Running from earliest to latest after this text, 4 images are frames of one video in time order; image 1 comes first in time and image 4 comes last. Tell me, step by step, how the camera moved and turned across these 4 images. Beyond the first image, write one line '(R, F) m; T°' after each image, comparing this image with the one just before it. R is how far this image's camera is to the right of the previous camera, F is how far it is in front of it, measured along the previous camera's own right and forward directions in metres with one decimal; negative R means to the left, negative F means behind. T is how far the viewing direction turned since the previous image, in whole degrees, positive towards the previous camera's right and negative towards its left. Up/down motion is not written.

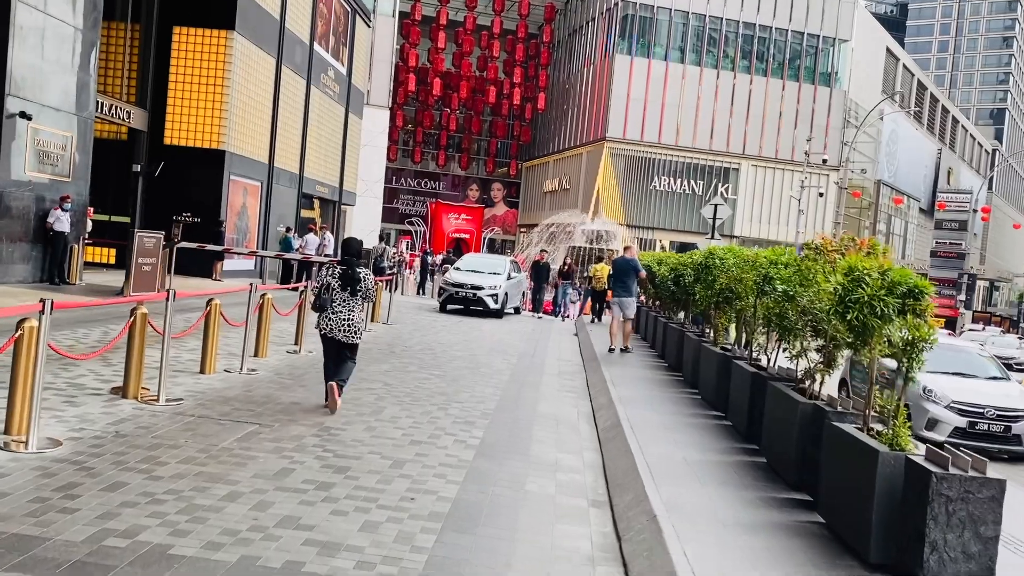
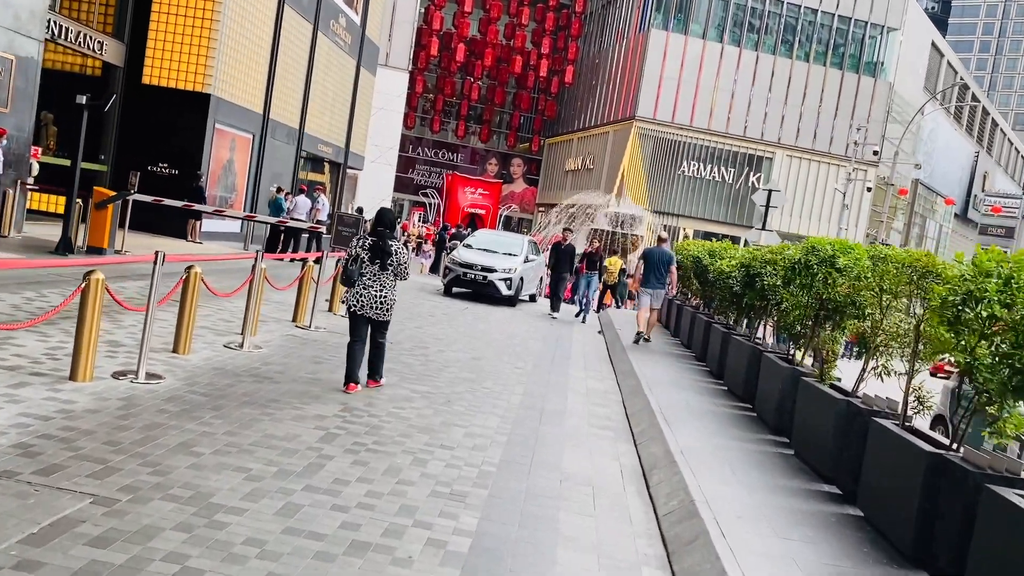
(-0.1, +3.1) m; -1°
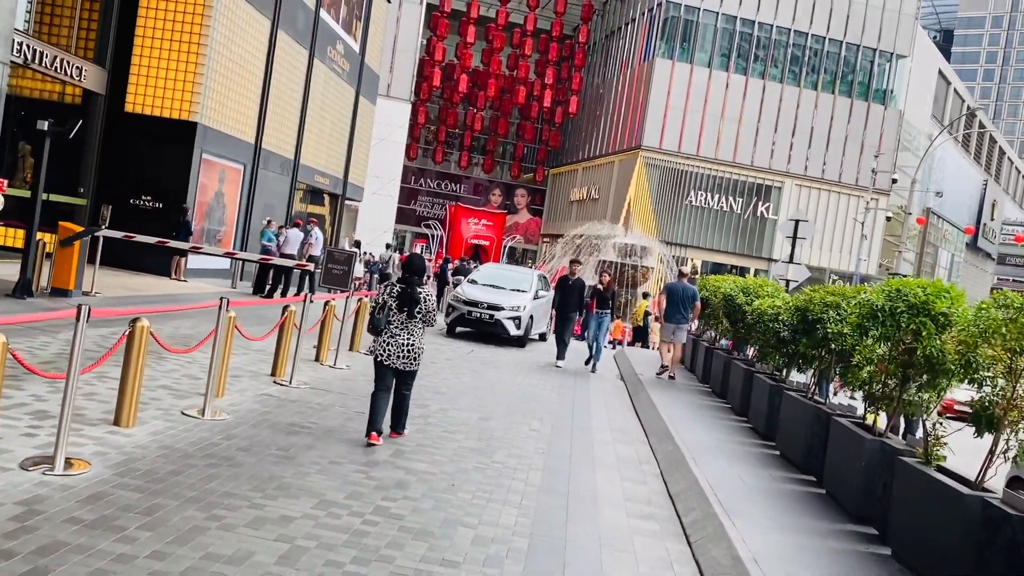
(-0.1, +1.5) m; 0°
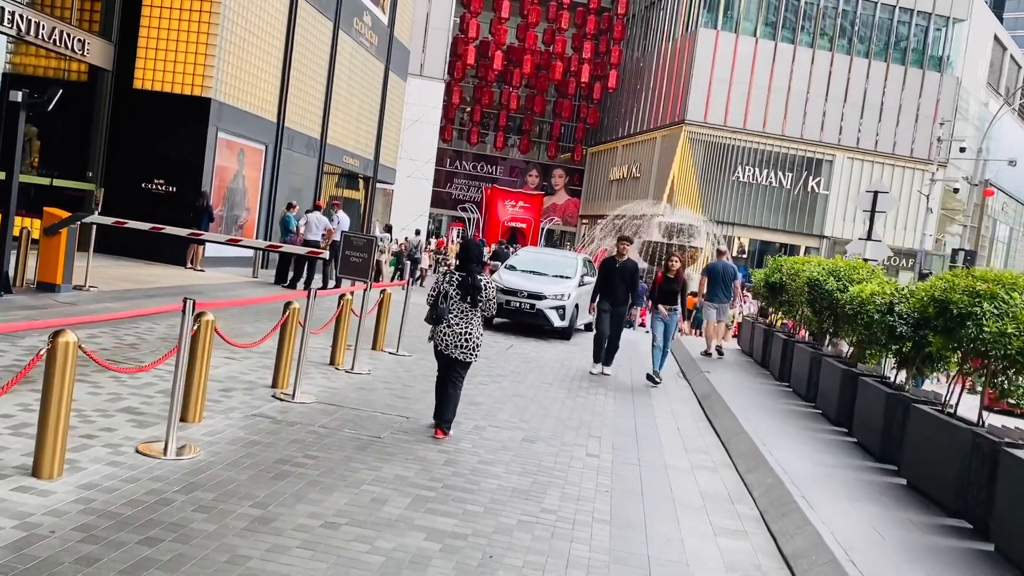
(-0.1, +1.9) m; -3°
